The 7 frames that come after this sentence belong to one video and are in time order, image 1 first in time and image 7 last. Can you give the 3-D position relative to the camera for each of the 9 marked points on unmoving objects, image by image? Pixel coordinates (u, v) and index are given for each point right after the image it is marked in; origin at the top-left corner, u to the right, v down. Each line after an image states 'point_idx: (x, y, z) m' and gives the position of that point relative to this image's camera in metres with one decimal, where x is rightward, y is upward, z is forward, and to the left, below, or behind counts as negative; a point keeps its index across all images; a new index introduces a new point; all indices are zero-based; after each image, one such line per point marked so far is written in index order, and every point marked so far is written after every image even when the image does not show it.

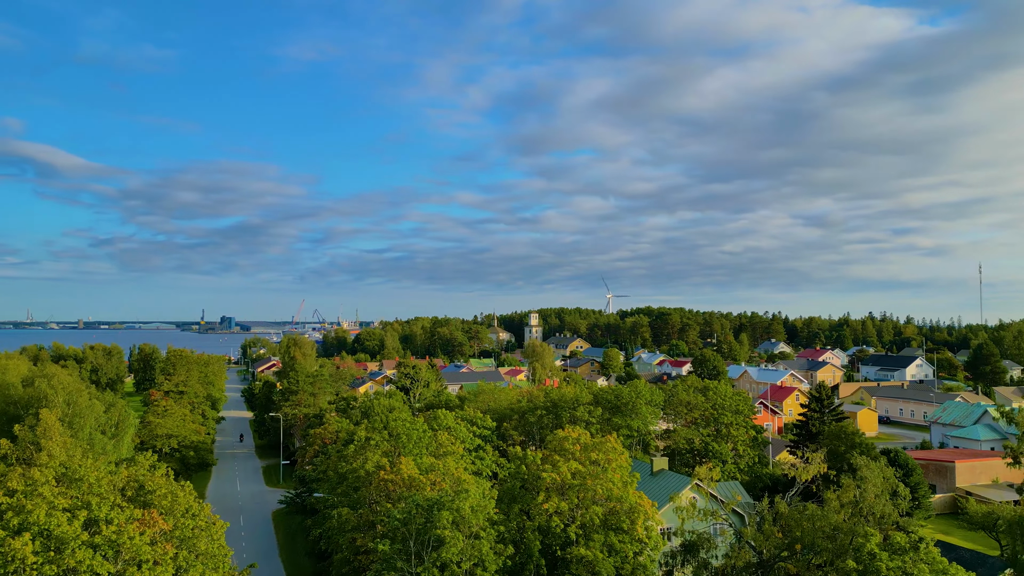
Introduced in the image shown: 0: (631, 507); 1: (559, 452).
0: (+3.4, -6.3, +17.3) m
1: (+1.5, -5.4, +19.6) m
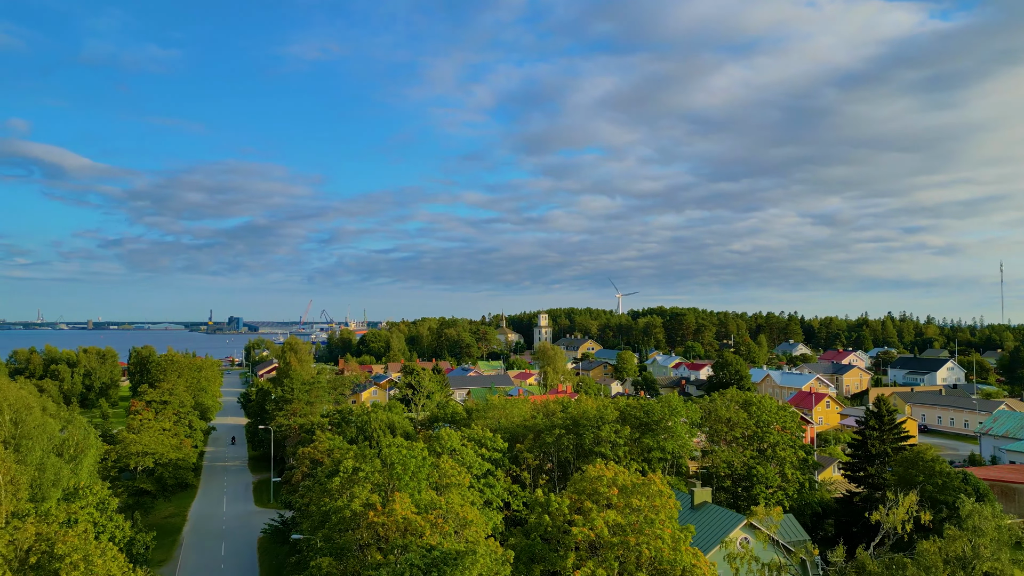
0: (+3.8, -6.3, +13.4) m
1: (+2.0, -5.4, +15.7) m
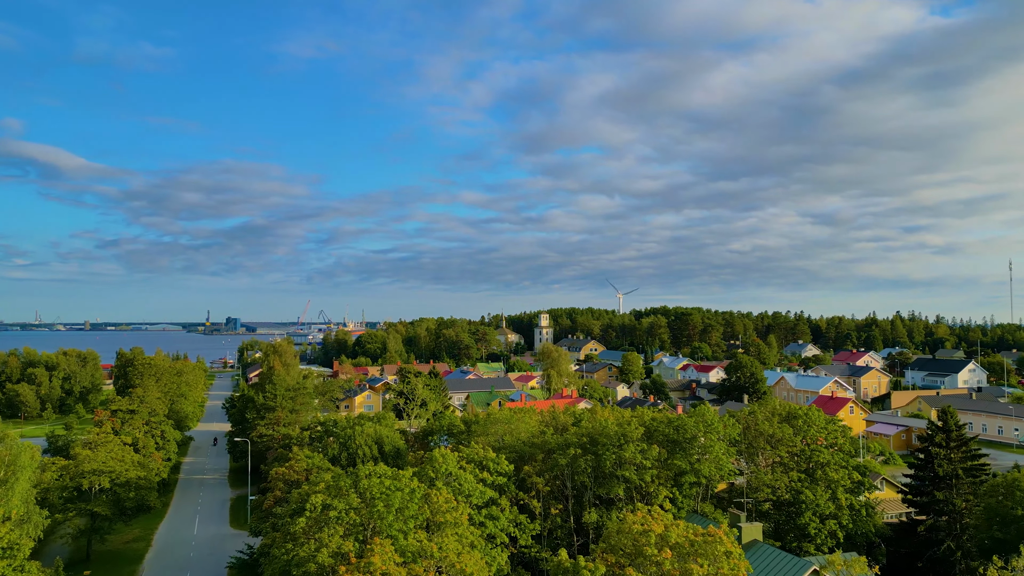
0: (+4.1, -6.1, +9.5) m
1: (+2.2, -5.2, +11.8) m
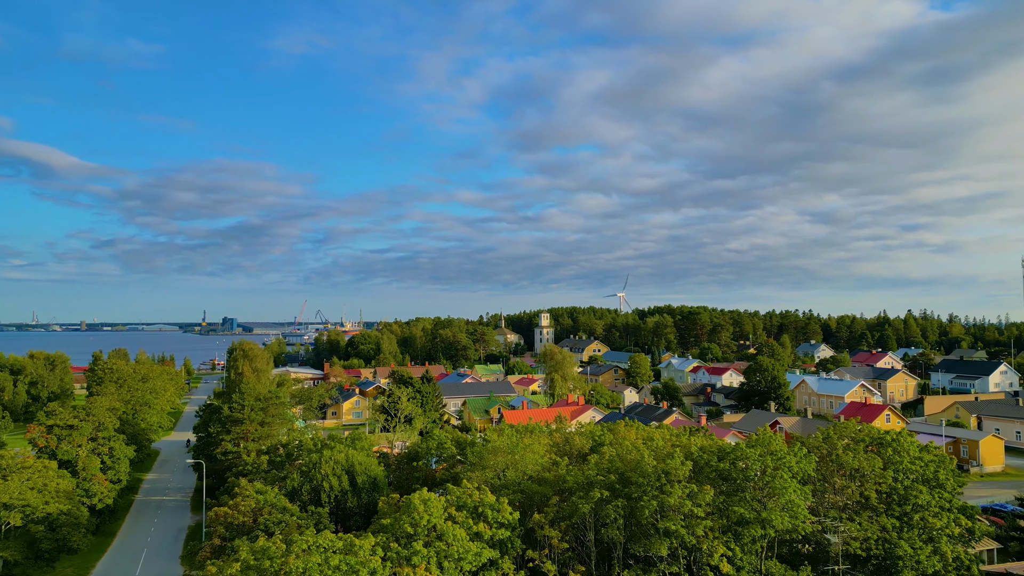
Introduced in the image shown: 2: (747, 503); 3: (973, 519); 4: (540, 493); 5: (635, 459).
0: (+4.3, -5.8, +4.1) m
1: (+2.4, -4.9, +6.3) m
2: (+6.4, -5.8, +16.4) m
3: (+14.3, -7.2, +19.0) m
4: (+0.8, -6.0, +17.9) m
5: (+3.6, -5.0, +17.8) m
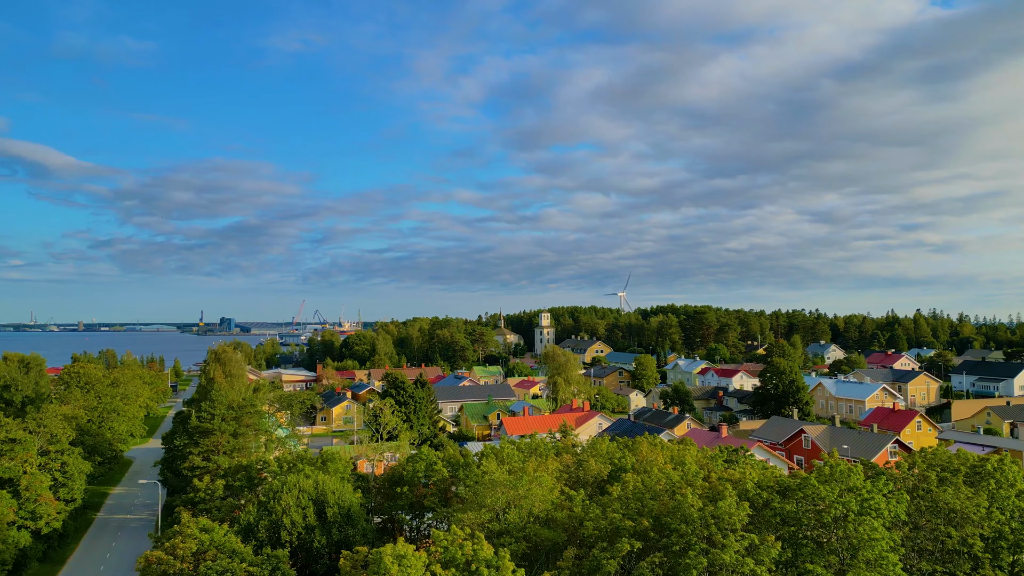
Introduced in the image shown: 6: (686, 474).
0: (+4.3, -5.5, +0.2) m
1: (+2.5, -4.6, +2.5) m
2: (+6.5, -5.6, +12.5) m
3: (+14.4, -6.9, +15.1) m
4: (+0.9, -5.7, +14.0) m
5: (+3.7, -4.8, +13.9) m
6: (+4.7, -4.9, +16.4) m
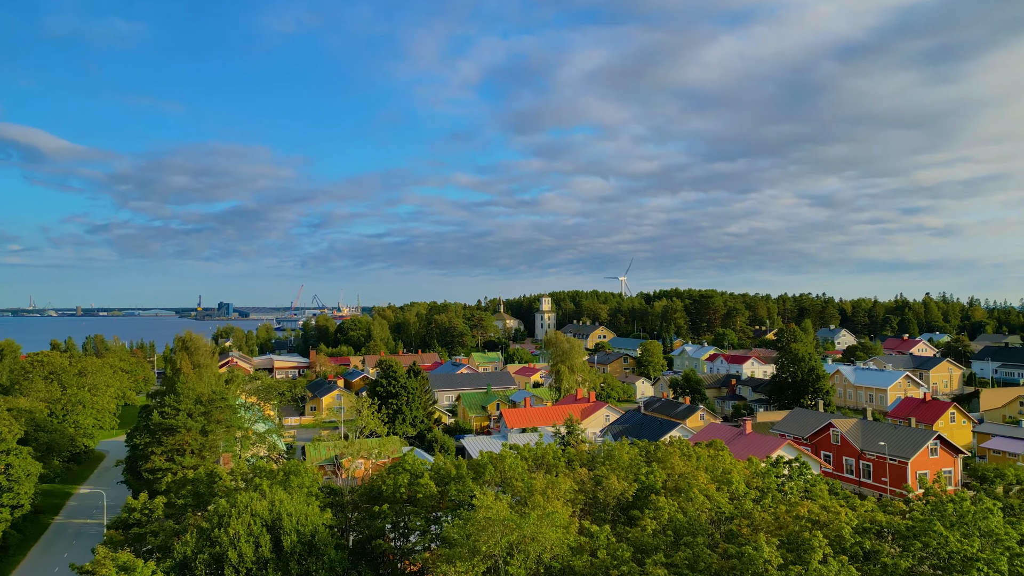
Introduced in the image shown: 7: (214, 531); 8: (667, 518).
0: (+4.4, -5.3, -3.5) m
1: (+2.6, -4.4, -1.3) m
2: (+6.5, -5.1, +8.8) m
3: (+14.4, -6.4, +11.5) m
4: (+0.9, -5.2, +10.3) m
5: (+3.8, -4.3, +10.2) m
6: (+4.8, -4.3, +12.7) m
7: (-7.5, -6.0, +15.1) m
8: (+3.3, -4.6, +12.8) m
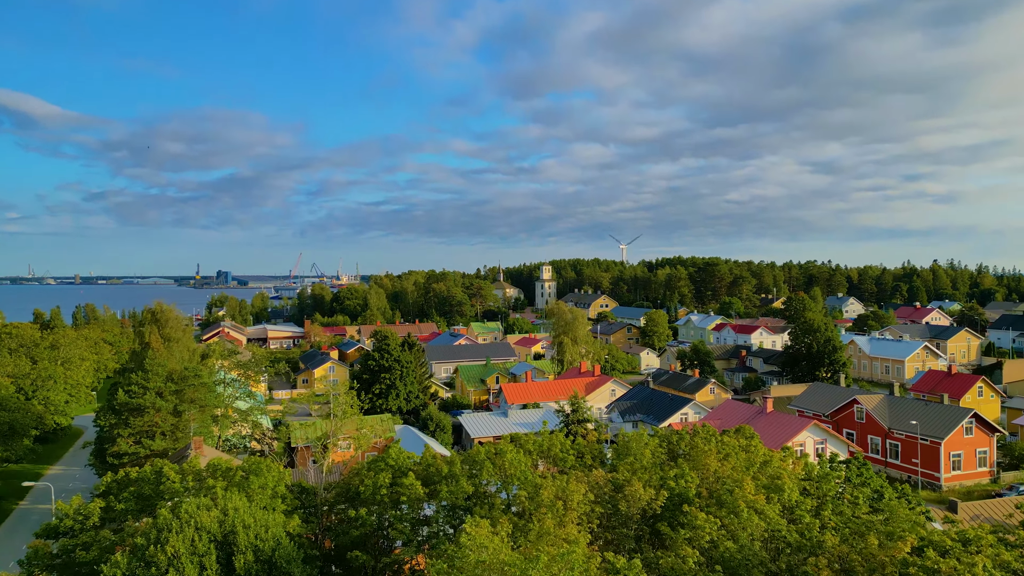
0: (+4.5, -5.6, -6.3) m
1: (+2.6, -4.5, -4.1) m
2: (+6.6, -4.7, +6.1) m
3: (+14.5, -5.8, +8.8) m
4: (+1.0, -4.7, +7.6) m
5: (+3.8, -3.8, +7.4) m
6: (+4.8, -3.7, +9.9) m
7: (-7.5, -5.3, +12.4) m
8: (+3.3, -4.0, +10.1) m
